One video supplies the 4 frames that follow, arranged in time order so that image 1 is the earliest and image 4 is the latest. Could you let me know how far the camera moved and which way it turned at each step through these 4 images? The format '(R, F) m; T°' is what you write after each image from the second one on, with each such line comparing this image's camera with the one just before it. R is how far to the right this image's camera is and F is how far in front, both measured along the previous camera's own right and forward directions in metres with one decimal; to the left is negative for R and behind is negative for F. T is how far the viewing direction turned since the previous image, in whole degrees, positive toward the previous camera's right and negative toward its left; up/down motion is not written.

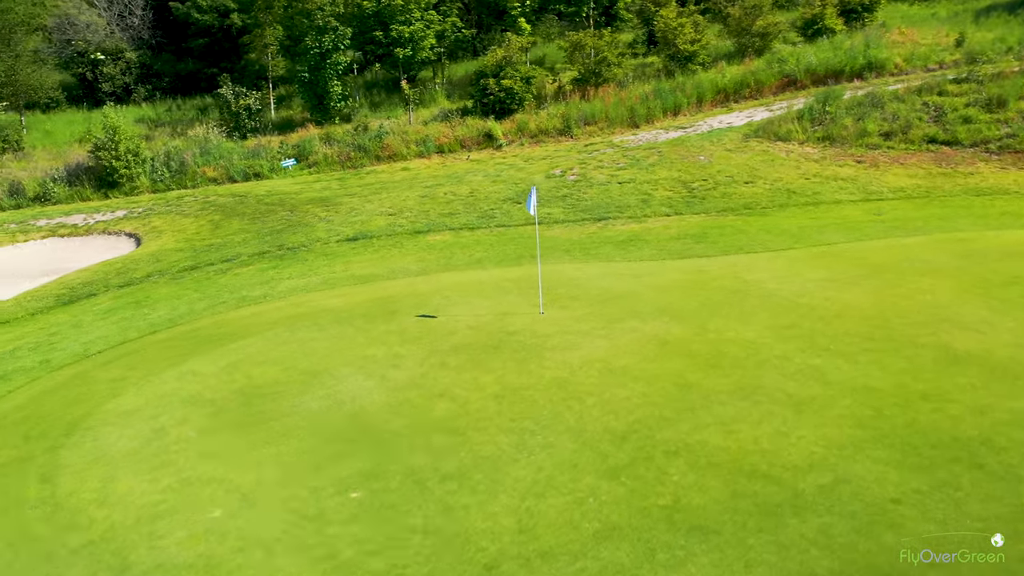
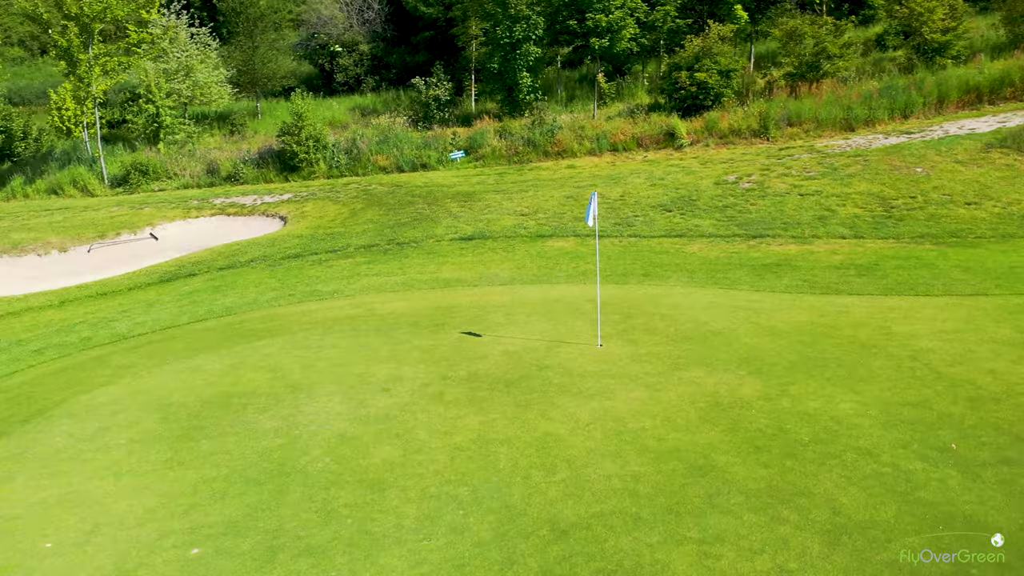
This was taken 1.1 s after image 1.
(+2.5, +2.3) m; -18°
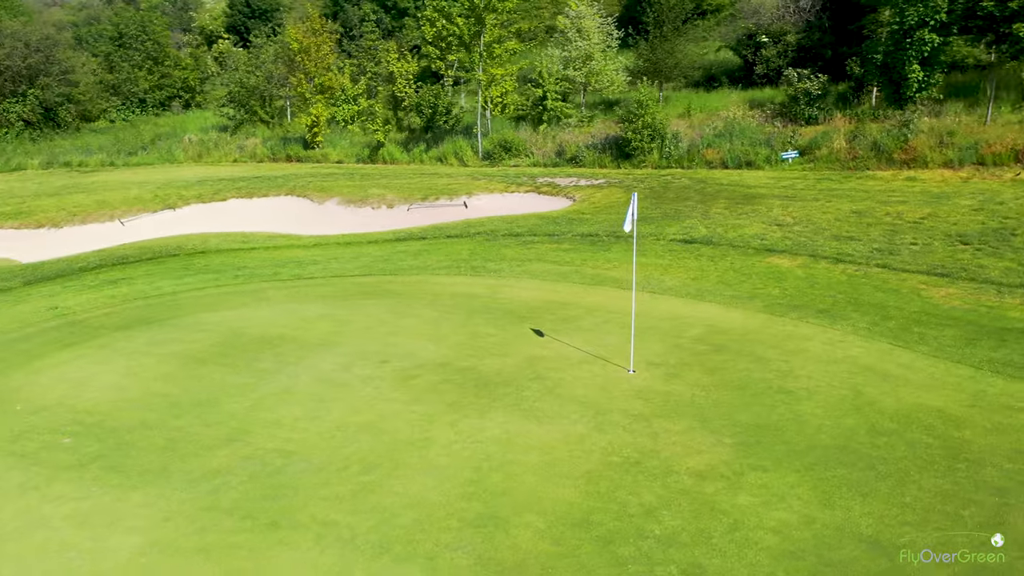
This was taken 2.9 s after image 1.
(+4.6, +2.1) m; -33°
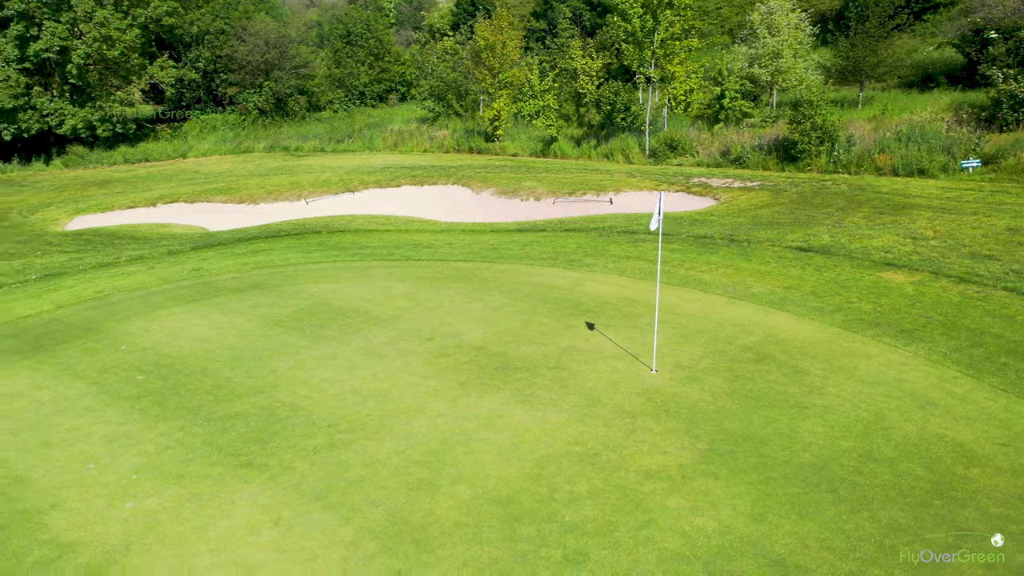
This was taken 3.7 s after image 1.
(+2.0, -0.1) m; -15°
